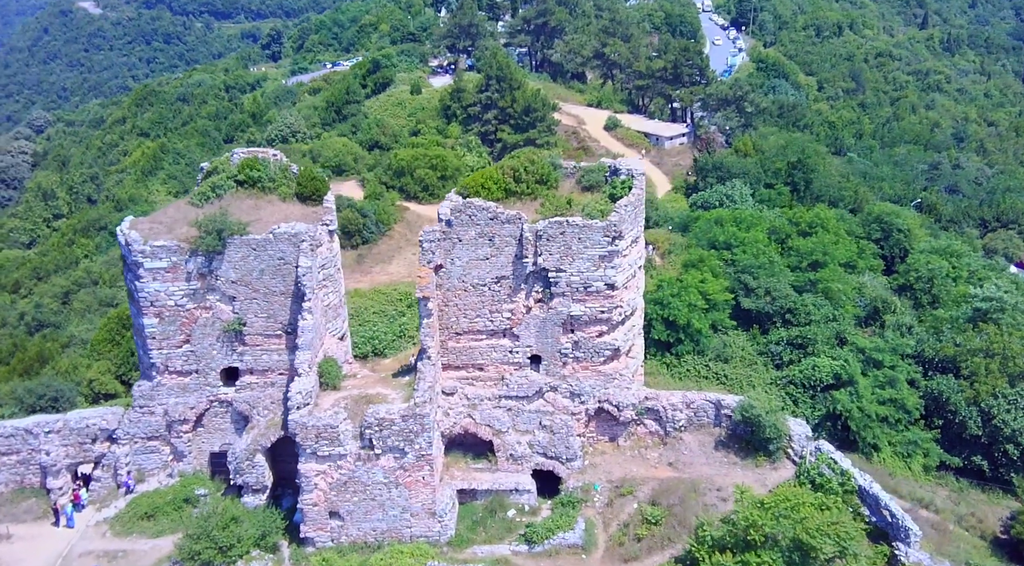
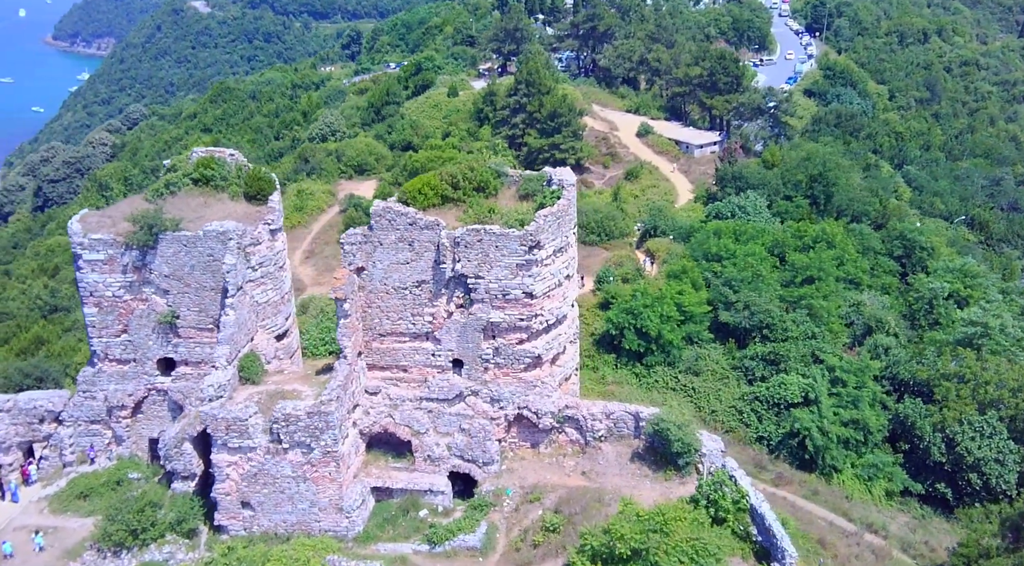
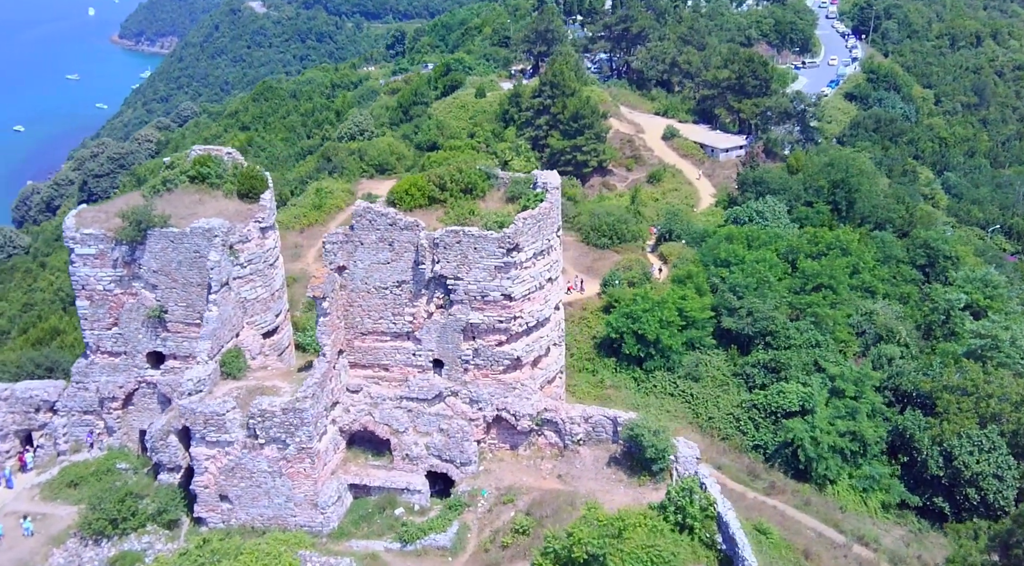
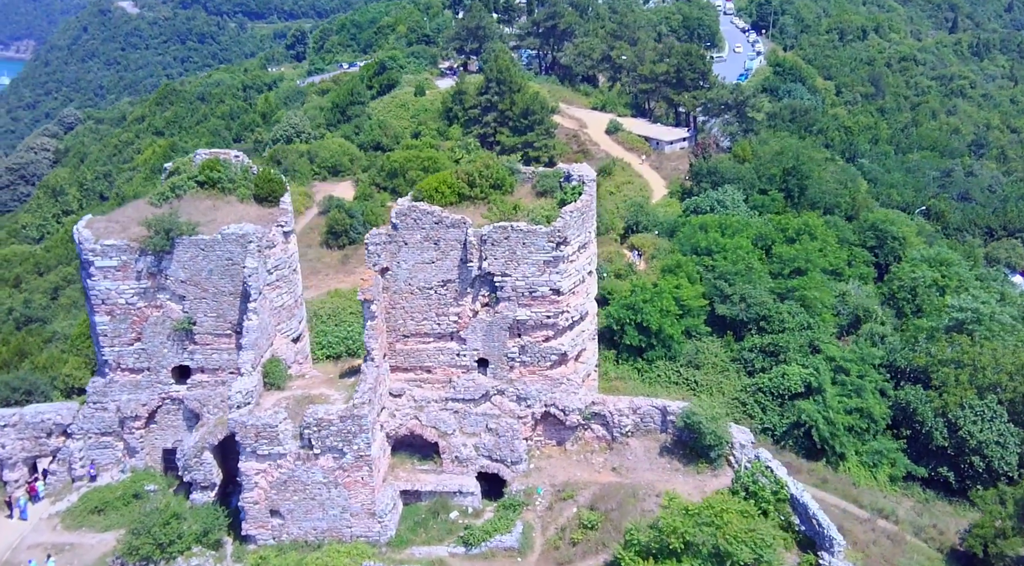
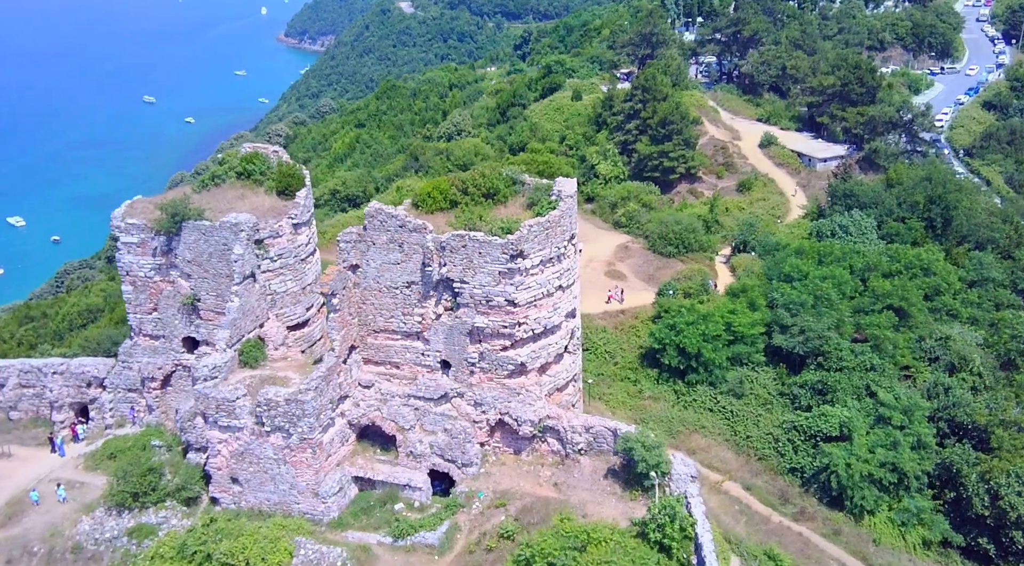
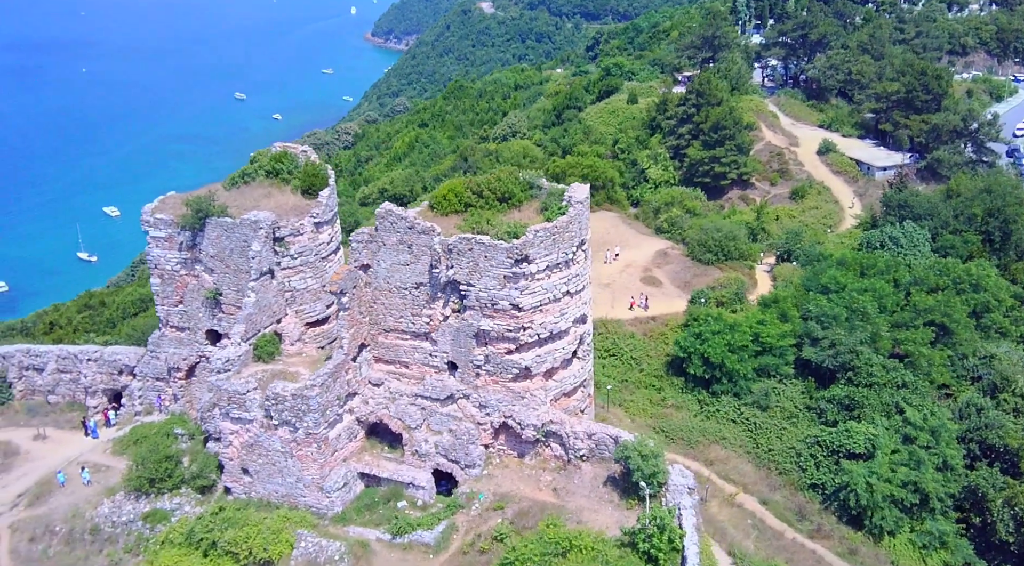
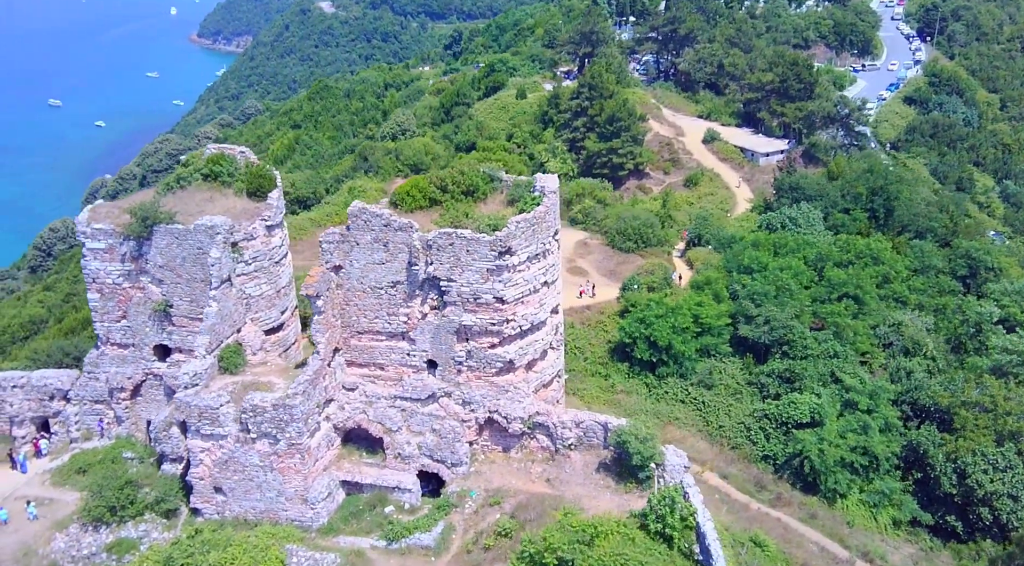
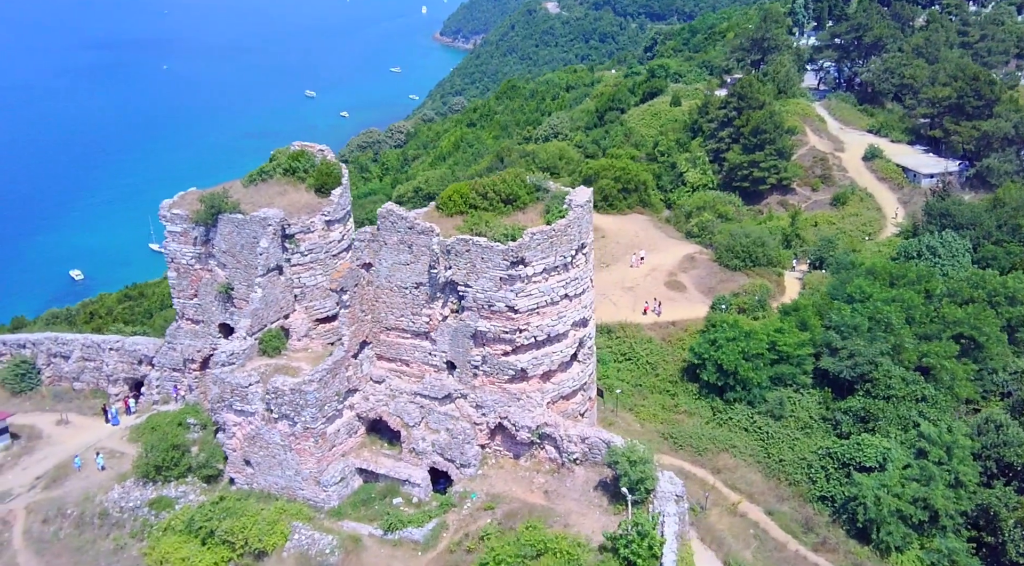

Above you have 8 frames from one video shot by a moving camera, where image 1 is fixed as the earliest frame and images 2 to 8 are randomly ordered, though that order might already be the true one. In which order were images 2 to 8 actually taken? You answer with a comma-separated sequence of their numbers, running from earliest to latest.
4, 2, 3, 7, 5, 6, 8
